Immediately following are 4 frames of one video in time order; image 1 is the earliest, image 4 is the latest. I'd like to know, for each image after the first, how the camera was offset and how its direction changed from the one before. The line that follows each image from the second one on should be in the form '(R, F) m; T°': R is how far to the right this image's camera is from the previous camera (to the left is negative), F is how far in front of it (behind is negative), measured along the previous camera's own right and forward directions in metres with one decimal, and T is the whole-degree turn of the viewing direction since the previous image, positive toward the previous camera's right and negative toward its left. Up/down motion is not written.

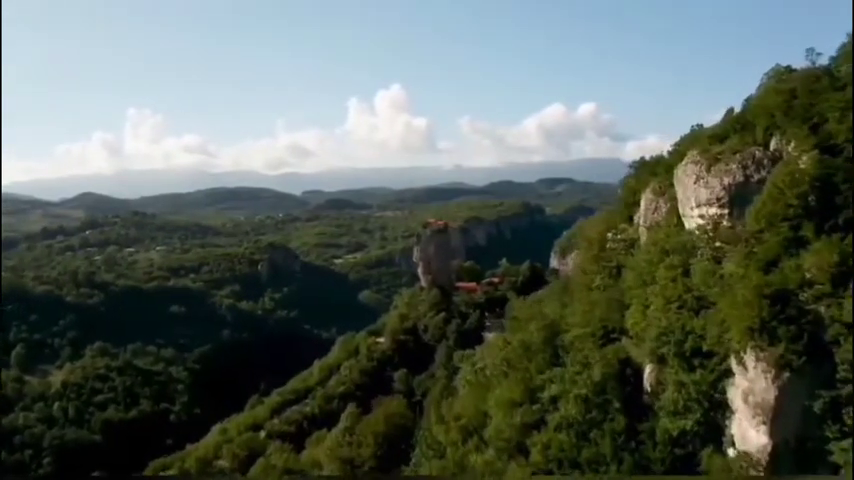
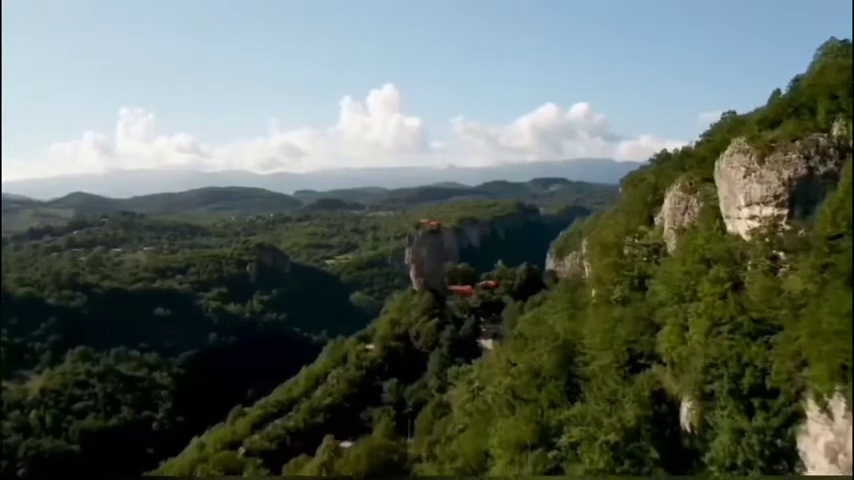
(0.0, +0.9) m; 0°
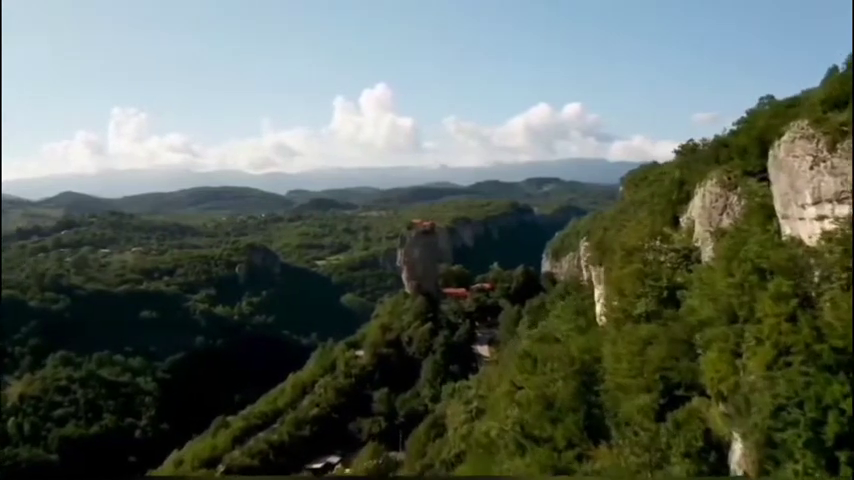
(0.0, +0.8) m; 0°
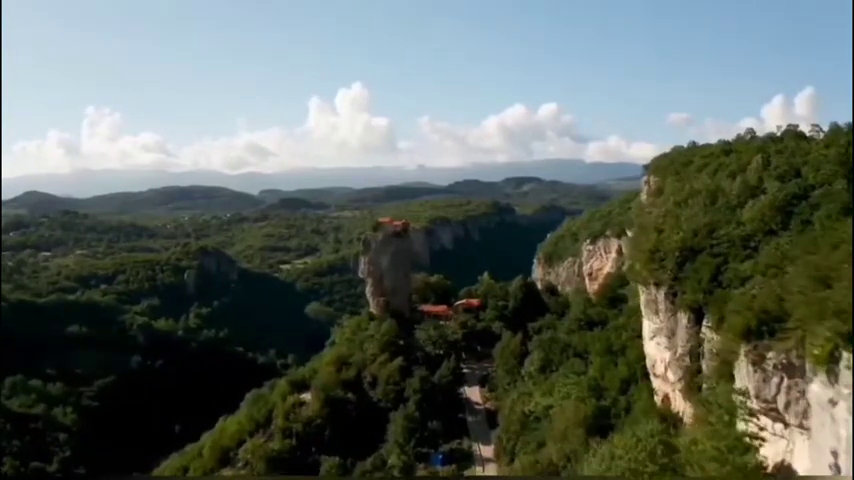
(+0.1, +4.2) m; +2°
